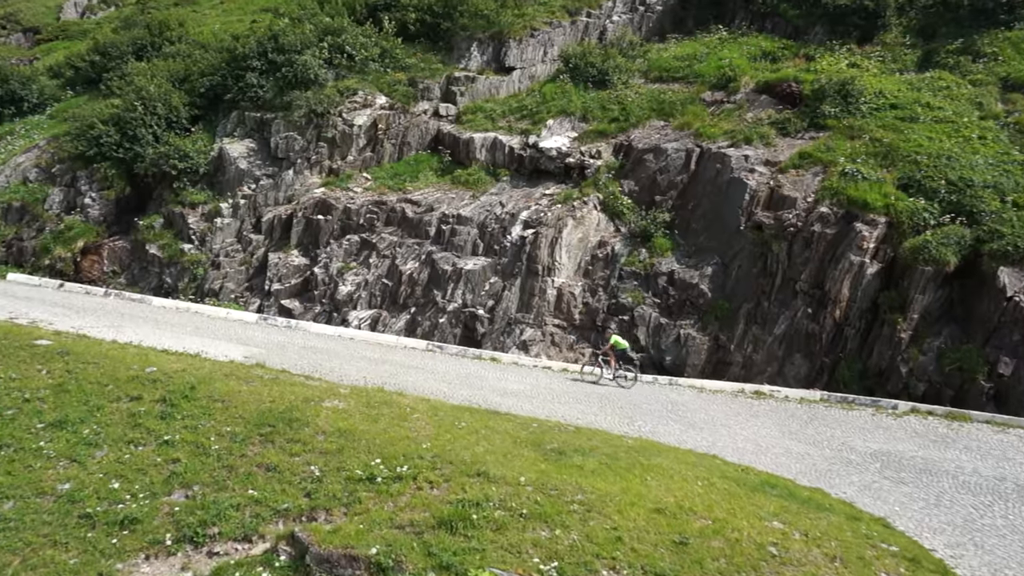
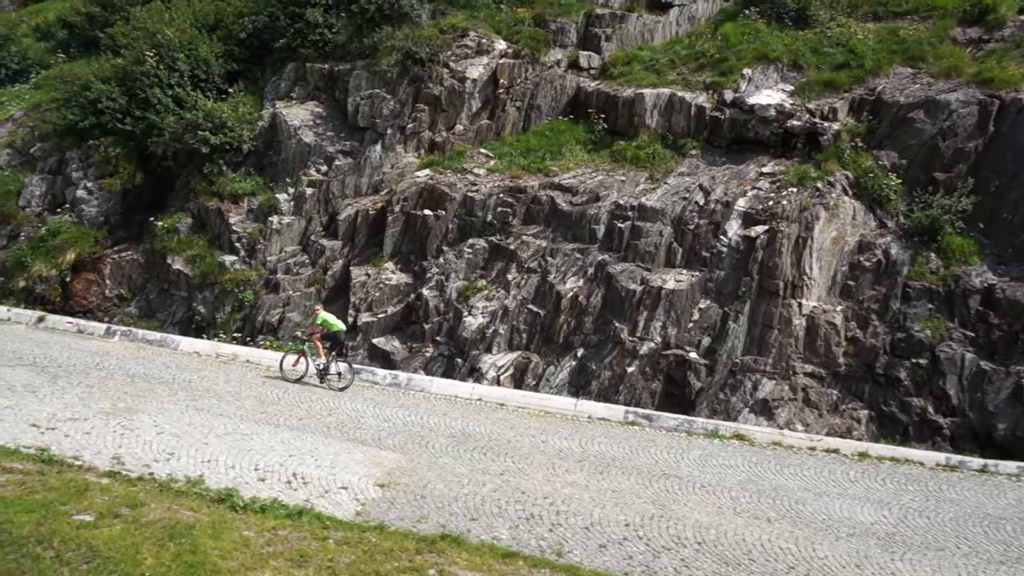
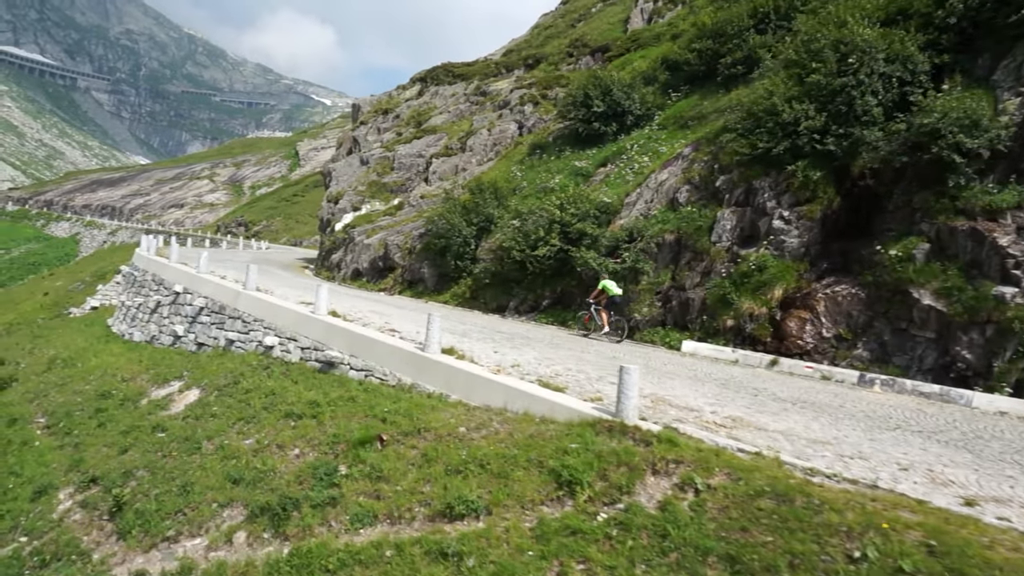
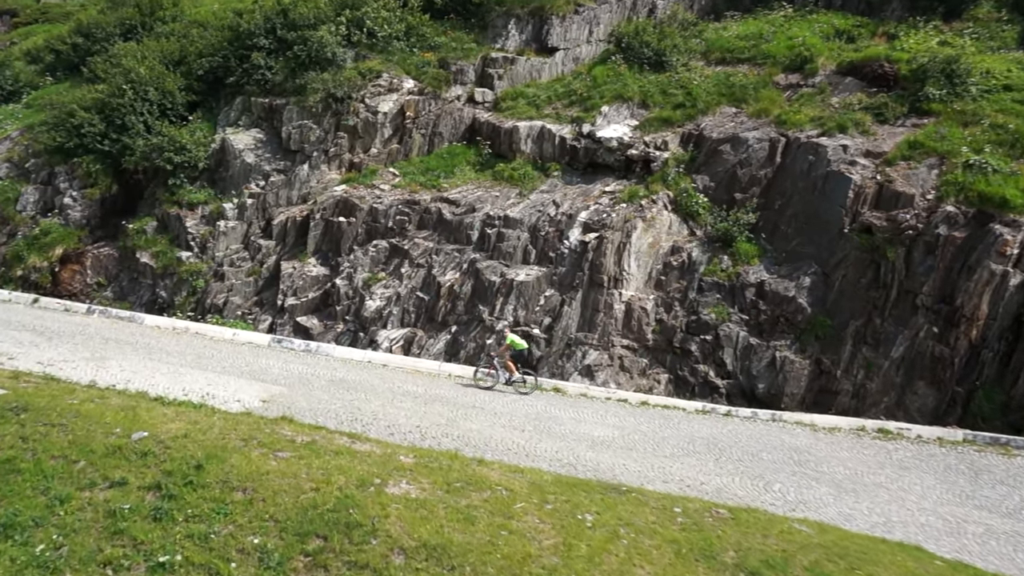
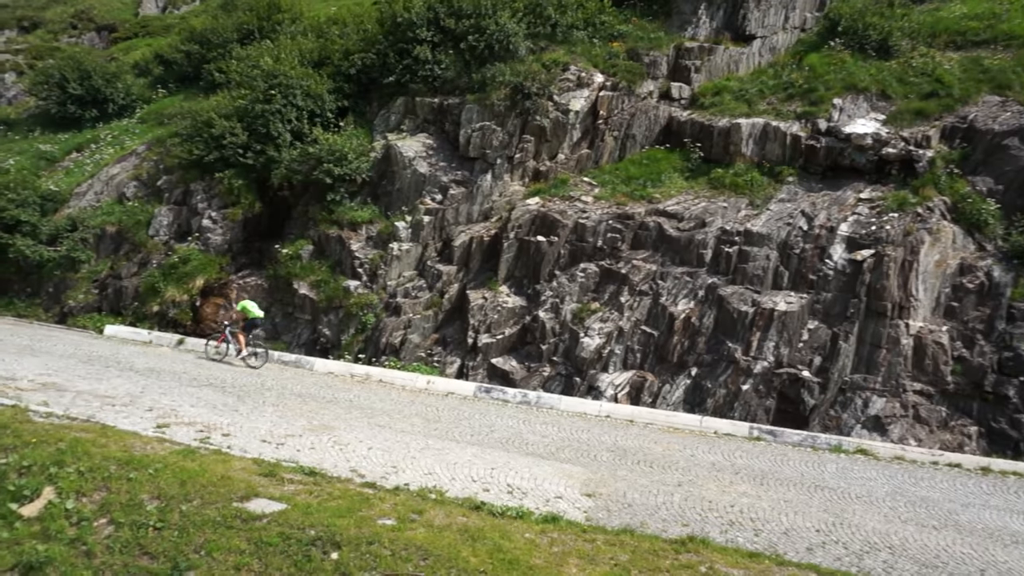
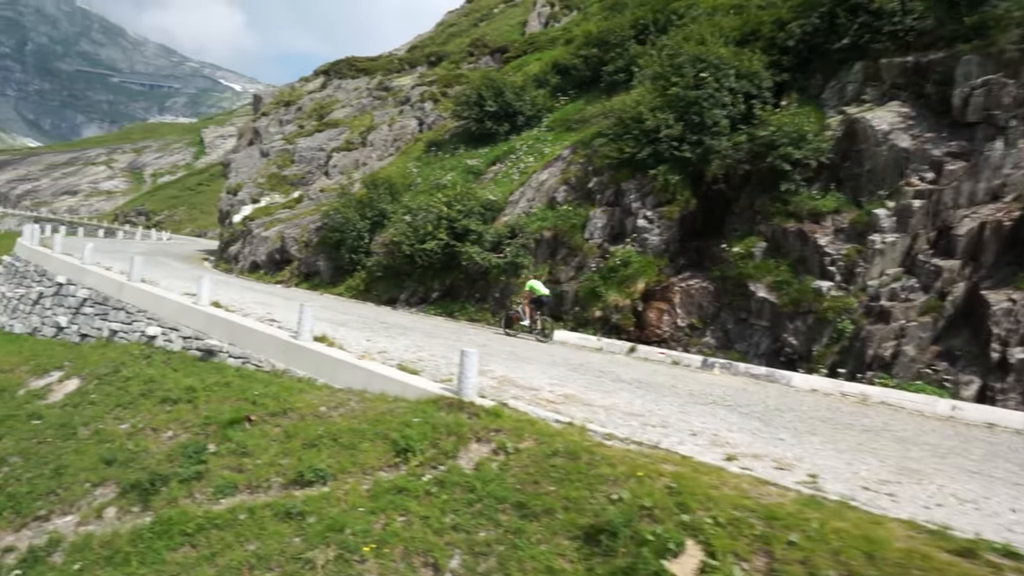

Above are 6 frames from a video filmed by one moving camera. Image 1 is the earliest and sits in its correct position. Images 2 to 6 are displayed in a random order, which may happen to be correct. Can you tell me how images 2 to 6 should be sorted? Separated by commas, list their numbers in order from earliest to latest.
4, 2, 5, 6, 3
